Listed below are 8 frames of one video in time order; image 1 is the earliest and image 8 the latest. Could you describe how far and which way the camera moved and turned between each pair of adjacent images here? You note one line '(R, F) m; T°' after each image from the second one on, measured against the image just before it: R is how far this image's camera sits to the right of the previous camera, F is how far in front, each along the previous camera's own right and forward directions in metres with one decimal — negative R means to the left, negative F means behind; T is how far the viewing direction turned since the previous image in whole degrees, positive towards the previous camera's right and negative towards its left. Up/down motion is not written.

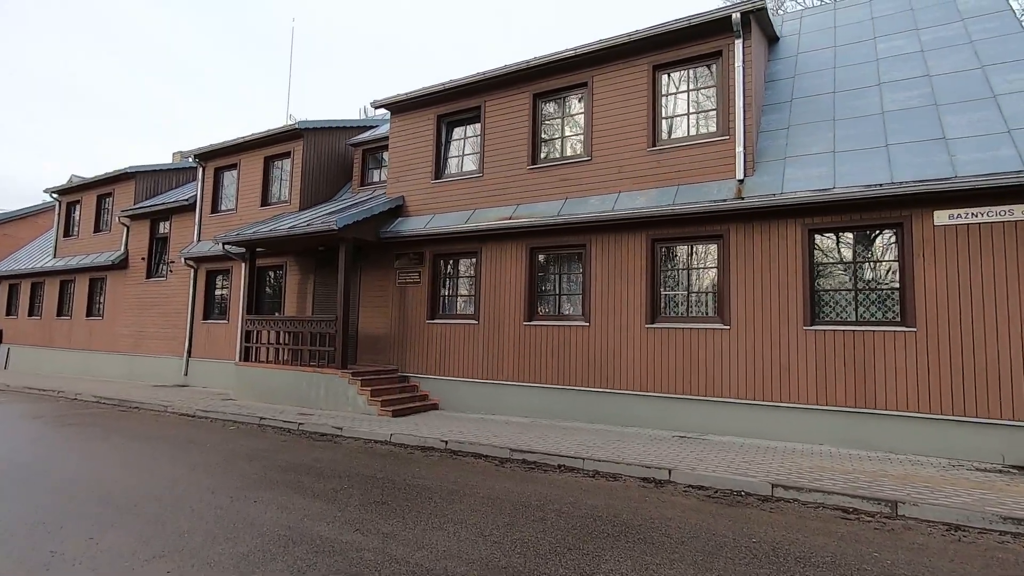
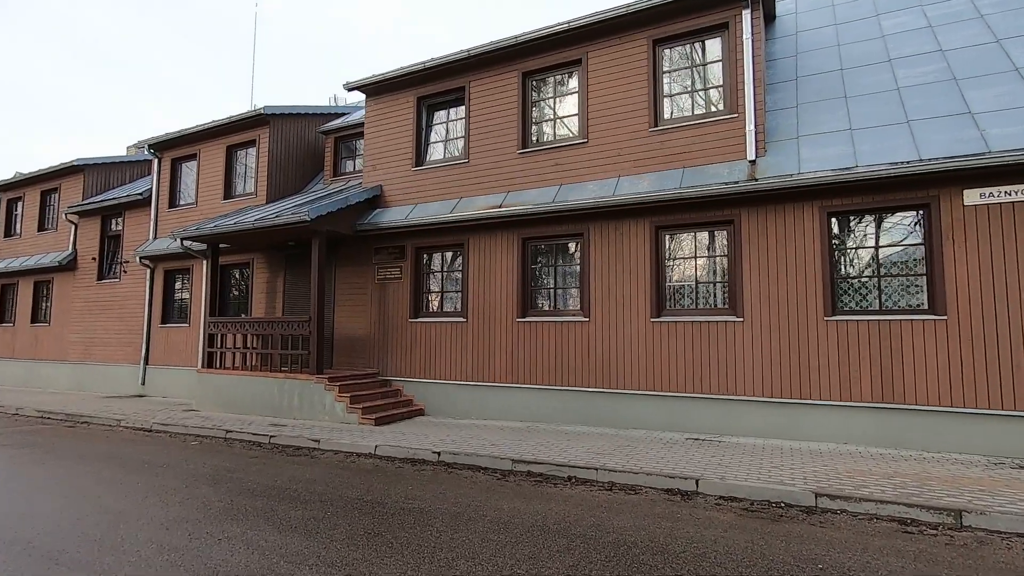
(-0.3, +0.8) m; +3°
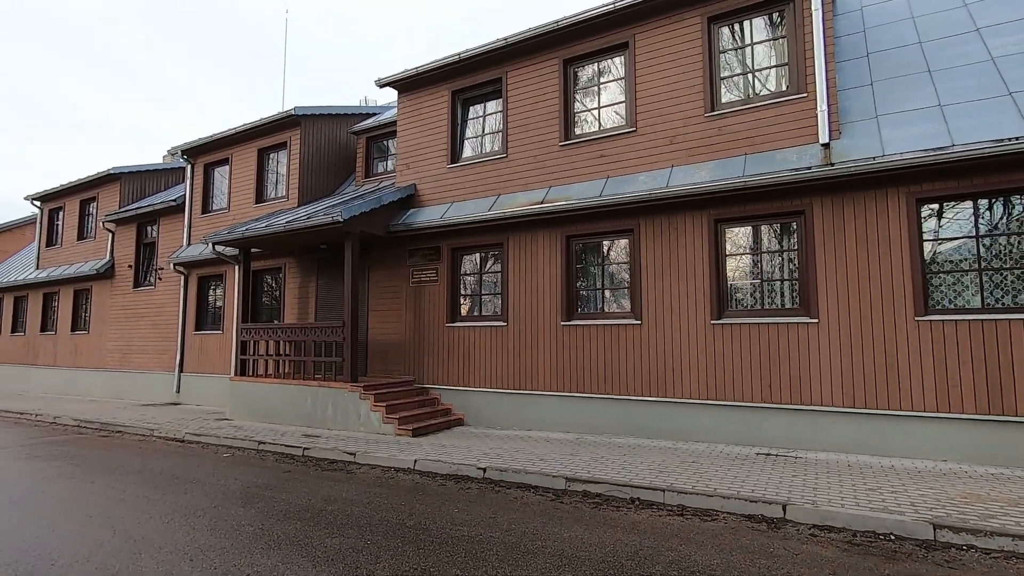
(-0.3, +0.6) m; -3°
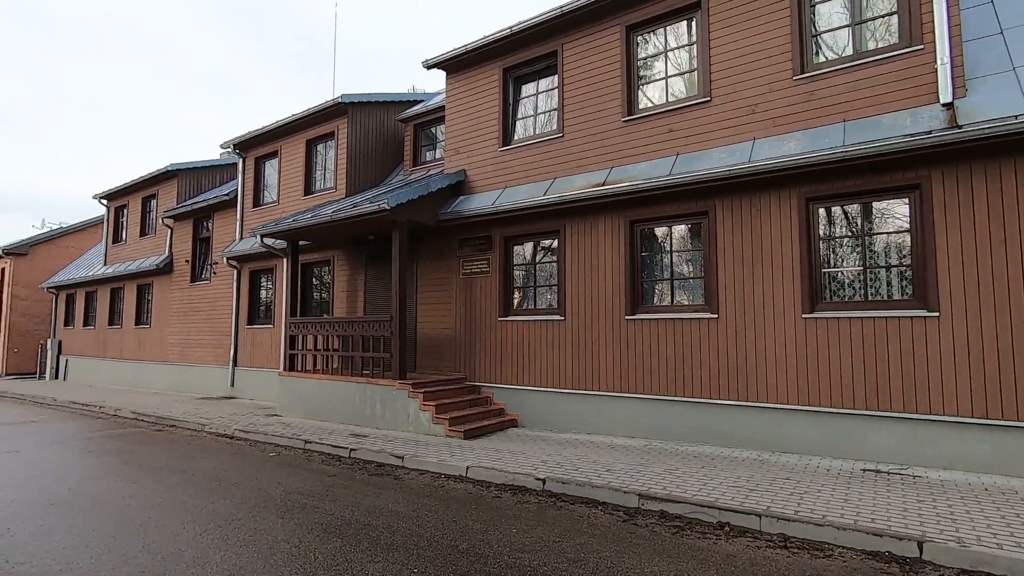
(-0.1, +0.7) m; -5°
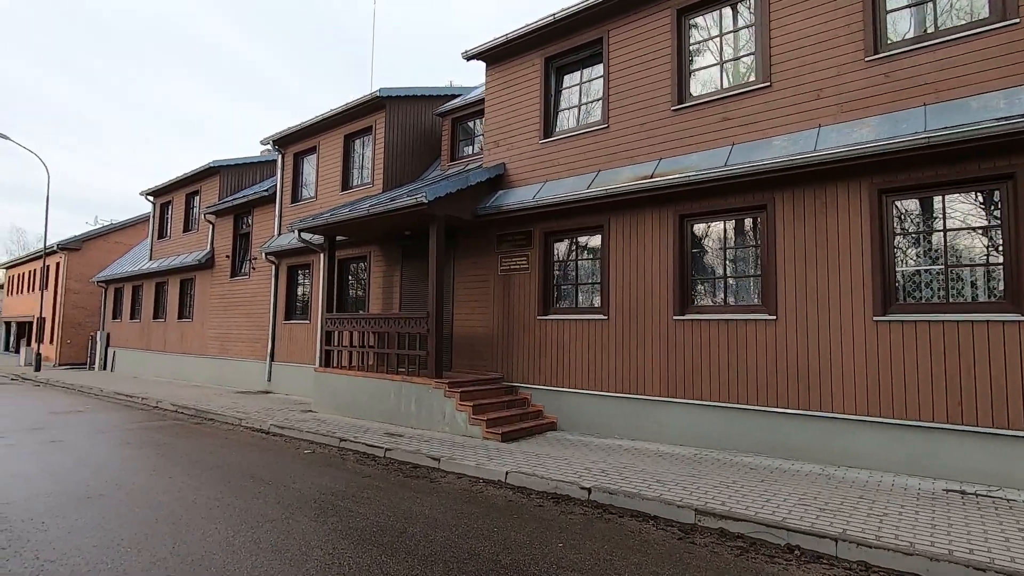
(-0.1, +0.3) m; -3°
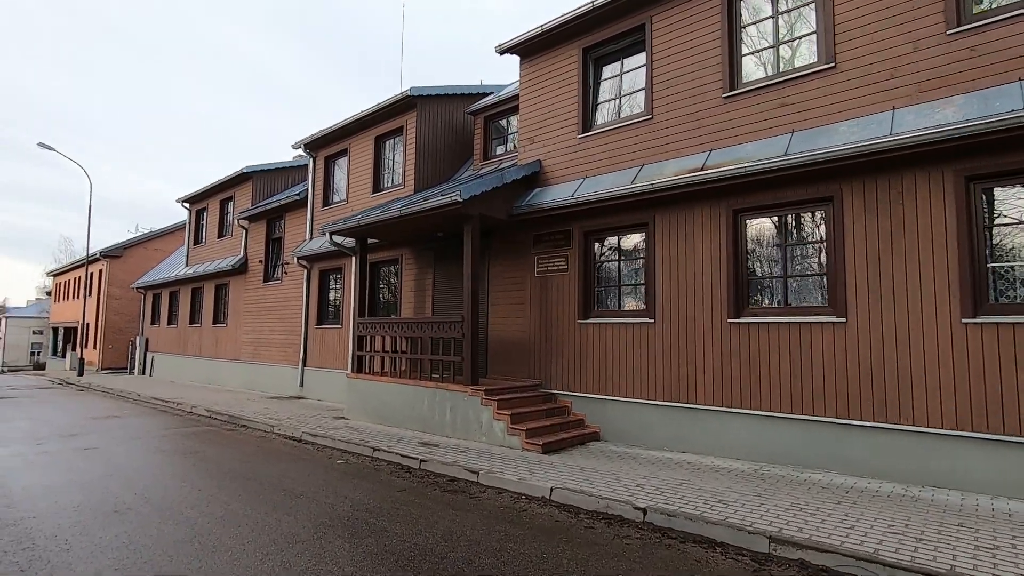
(-0.2, +0.4) m; -3°
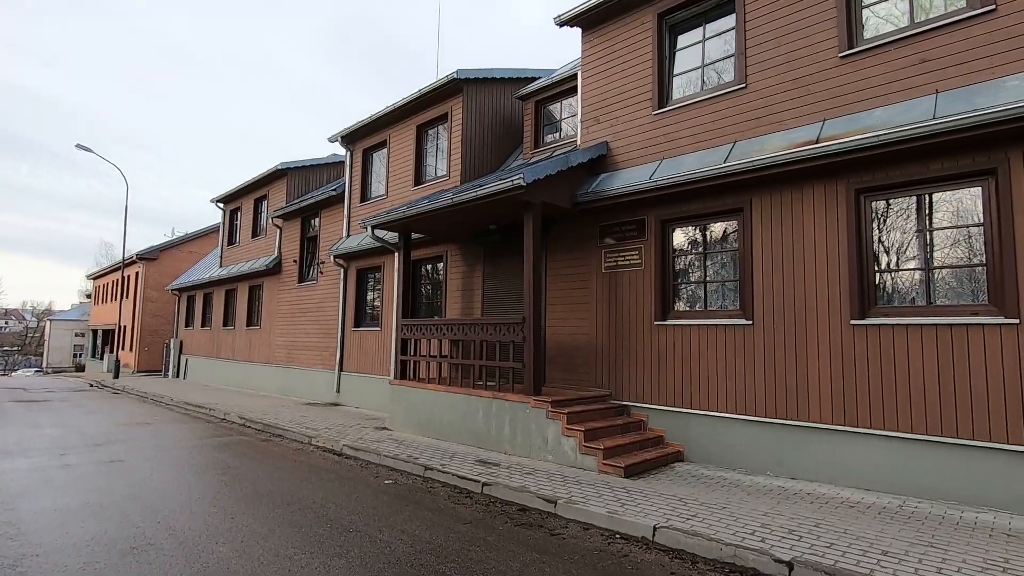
(-0.6, +1.0) m; -3°
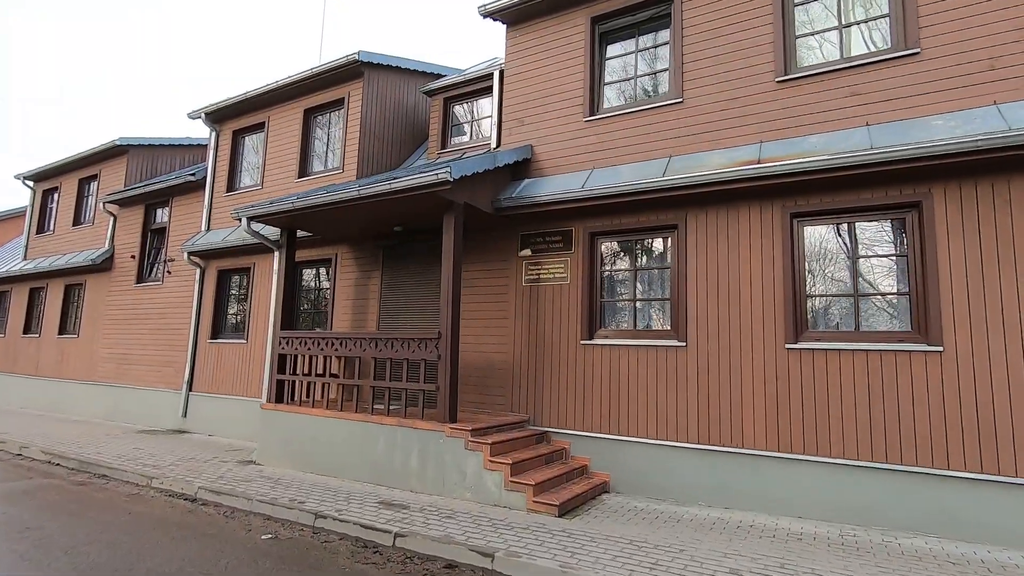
(-0.6, +0.9) m; +14°
